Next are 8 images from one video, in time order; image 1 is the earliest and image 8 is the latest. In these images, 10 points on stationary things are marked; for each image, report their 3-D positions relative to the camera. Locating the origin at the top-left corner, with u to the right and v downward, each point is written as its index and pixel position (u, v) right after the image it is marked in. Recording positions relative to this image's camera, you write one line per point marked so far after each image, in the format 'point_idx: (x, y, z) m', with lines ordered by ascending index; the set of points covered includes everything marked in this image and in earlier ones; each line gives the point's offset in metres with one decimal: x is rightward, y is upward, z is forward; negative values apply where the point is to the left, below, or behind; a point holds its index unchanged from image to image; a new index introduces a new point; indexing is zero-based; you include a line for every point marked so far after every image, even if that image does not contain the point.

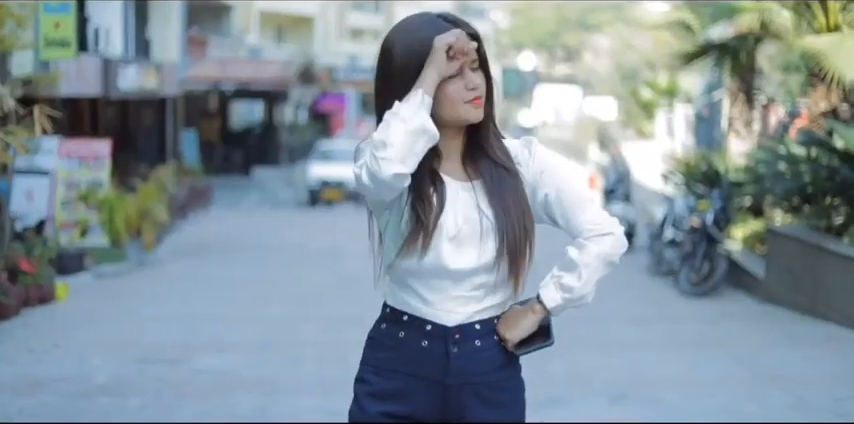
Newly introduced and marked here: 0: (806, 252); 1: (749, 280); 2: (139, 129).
0: (+2.5, -0.3, +9.1) m
1: (+2.4, -0.5, +10.5) m
2: (-4.0, +1.2, +19.5) m
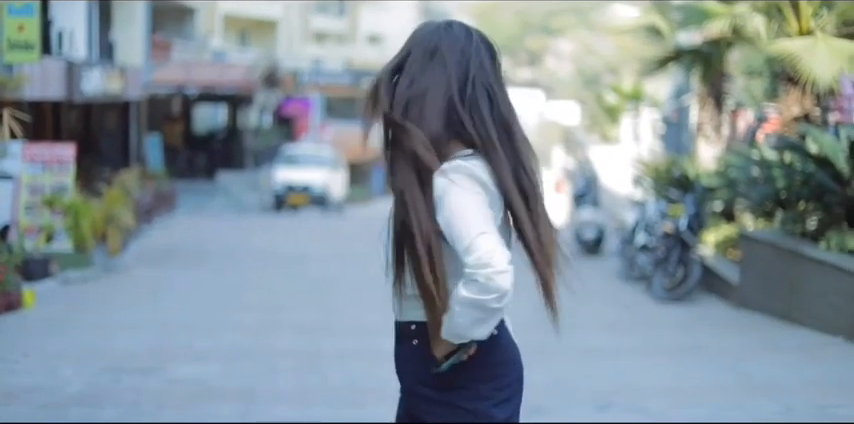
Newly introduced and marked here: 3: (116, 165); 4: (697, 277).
0: (+2.3, -0.3, +9.0) m
1: (+2.2, -0.6, +10.5) m
2: (-4.5, +1.1, +19.3) m
3: (-4.4, +0.7, +19.8) m
4: (+2.0, -0.5, +10.5) m
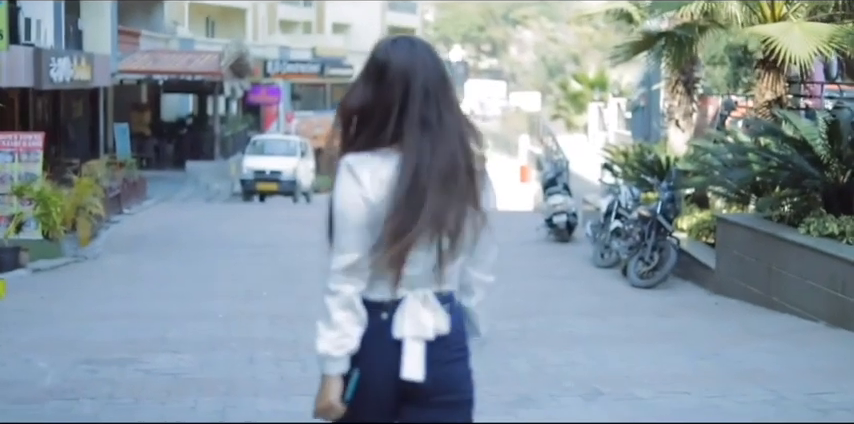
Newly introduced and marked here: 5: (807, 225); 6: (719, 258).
0: (+2.2, -0.2, +9.0) m
1: (+2.1, -0.4, +10.5) m
2: (-4.9, +1.2, +19.1) m
3: (-4.8, +0.8, +19.6) m
4: (+1.9, -0.4, +10.5) m
5: (+2.4, -0.1, +8.7) m
6: (+2.1, -0.3, +10.1) m
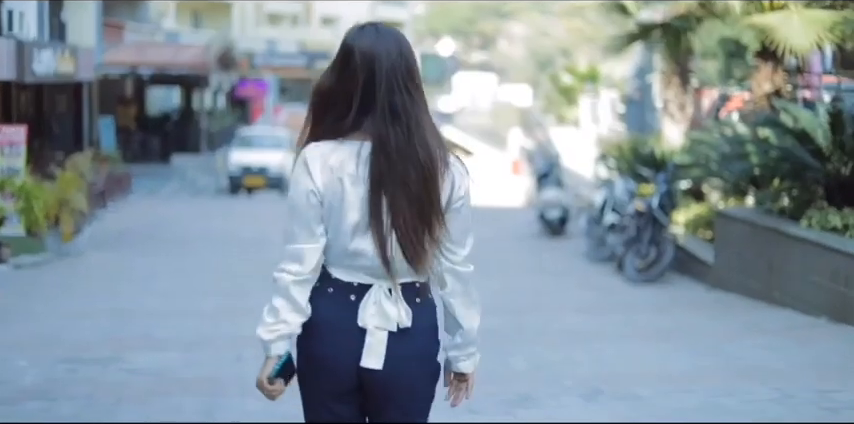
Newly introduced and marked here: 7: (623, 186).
0: (+2.1, -0.1, +8.8) m
1: (+2.0, -0.4, +10.2) m
2: (-5.0, +1.3, +18.8) m
3: (-5.0, +0.9, +19.3) m
4: (+1.8, -0.3, +10.3) m
5: (+2.3, 0.0, +8.4) m
6: (+2.0, -0.3, +9.8) m
7: (+1.7, +0.2, +12.0) m
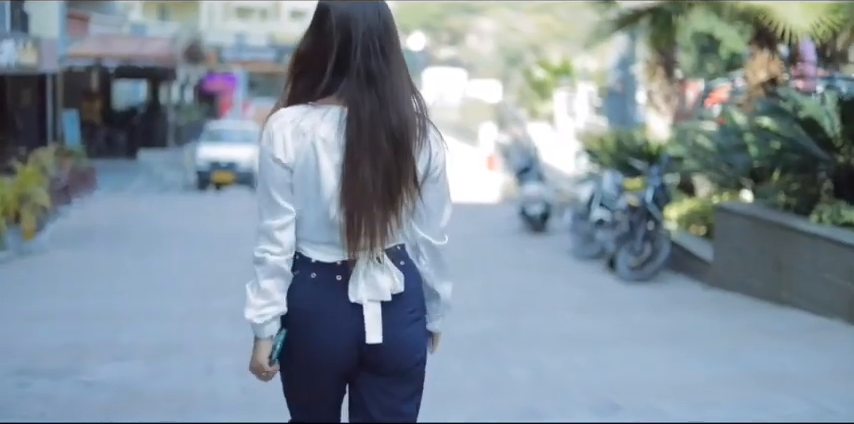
0: (+2.0, -0.1, +8.3) m
1: (+1.9, -0.4, +9.7) m
2: (-5.4, +1.4, +18.1) m
3: (-5.3, +0.9, +18.6) m
4: (+1.7, -0.3, +9.8) m
5: (+2.2, 0.0, +7.9) m
6: (+1.9, -0.2, +9.3) m
7: (+1.5, +0.3, +11.5) m
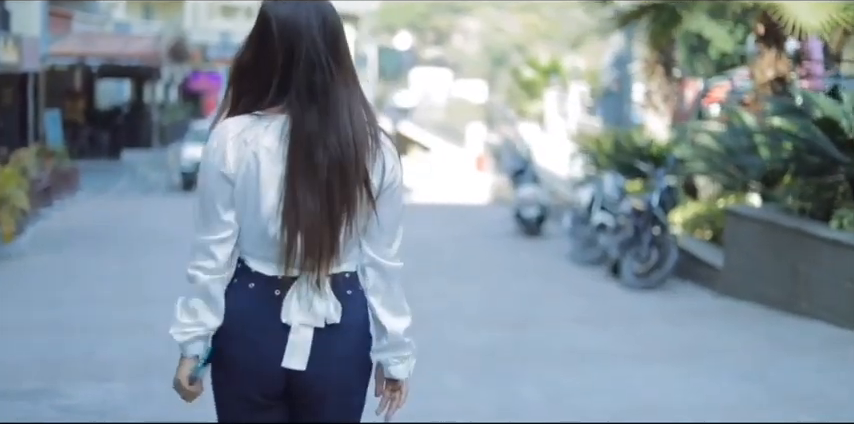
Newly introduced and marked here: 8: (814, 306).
0: (+2.0, -0.1, +7.9) m
1: (+1.8, -0.4, +9.3) m
2: (-5.5, +1.3, +17.7) m
3: (-5.4, +0.9, +18.2) m
4: (+1.6, -0.3, +9.4) m
5: (+2.2, 0.0, +7.6) m
6: (+1.9, -0.3, +8.9) m
7: (+1.5, +0.2, +11.1) m
8: (+2.1, -0.5, +7.5) m
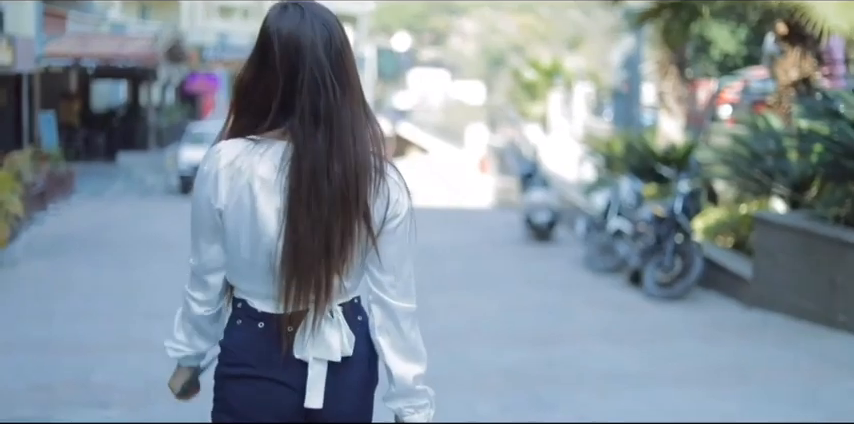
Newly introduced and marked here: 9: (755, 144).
0: (+2.1, -0.2, +7.5) m
1: (+1.9, -0.4, +8.9) m
2: (-5.4, +1.3, +17.2) m
3: (-5.4, +0.9, +17.7) m
4: (+1.7, -0.4, +8.9) m
5: (+2.3, -0.1, +7.1) m
6: (+2.0, -0.3, +8.5) m
7: (+1.6, +0.2, +10.7) m
8: (+2.2, -0.5, +7.1) m
9: (+2.1, +0.5, +9.3) m
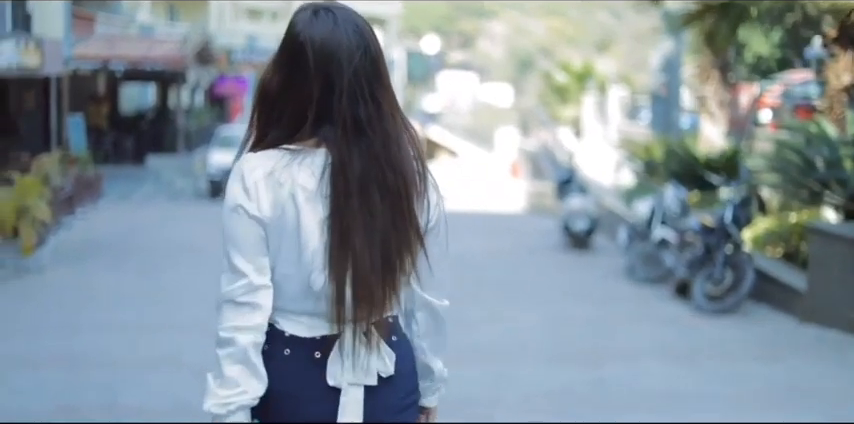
0: (+2.3, -0.2, +7.1) m
1: (+2.2, -0.5, +8.6) m
2: (-5.0, +1.2, +17.0) m
3: (-5.0, +0.8, +17.5) m
4: (+2.0, -0.4, +8.6) m
5: (+2.5, -0.1, +6.8) m
6: (+2.2, -0.4, +8.2) m
7: (+1.8, +0.1, +10.3) m
8: (+2.4, -0.6, +6.7) m
9: (+2.4, +0.4, +8.9) m
